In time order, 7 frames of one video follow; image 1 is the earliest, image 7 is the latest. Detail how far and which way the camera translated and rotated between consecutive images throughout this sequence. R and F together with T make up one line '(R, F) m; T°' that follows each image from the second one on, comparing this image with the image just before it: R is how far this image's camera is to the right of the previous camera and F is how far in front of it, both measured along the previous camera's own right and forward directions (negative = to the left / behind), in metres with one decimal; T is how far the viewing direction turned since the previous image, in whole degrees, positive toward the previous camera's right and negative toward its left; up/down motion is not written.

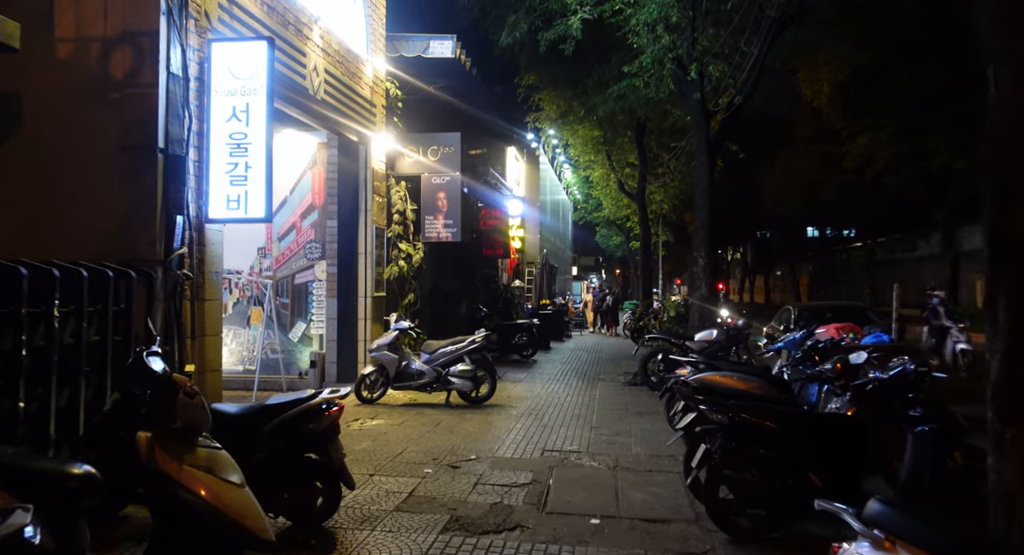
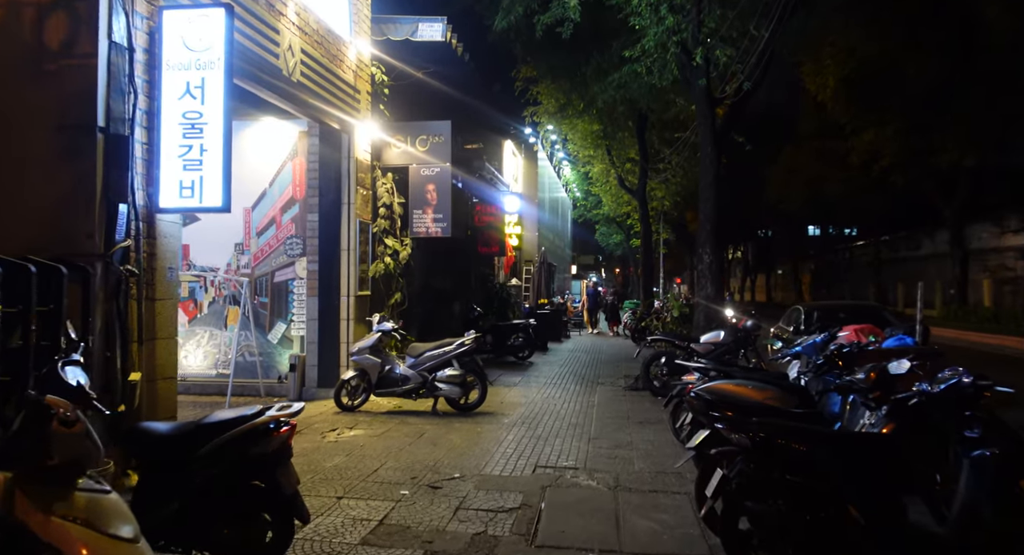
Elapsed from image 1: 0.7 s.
(+0.1, +0.8) m; 0°
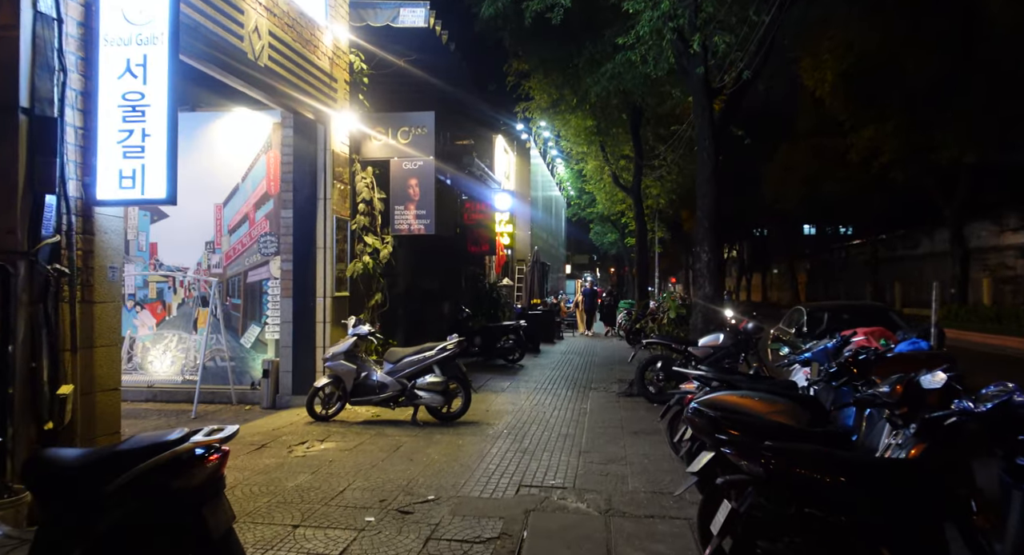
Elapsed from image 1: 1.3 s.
(+0.1, +0.6) m; 0°
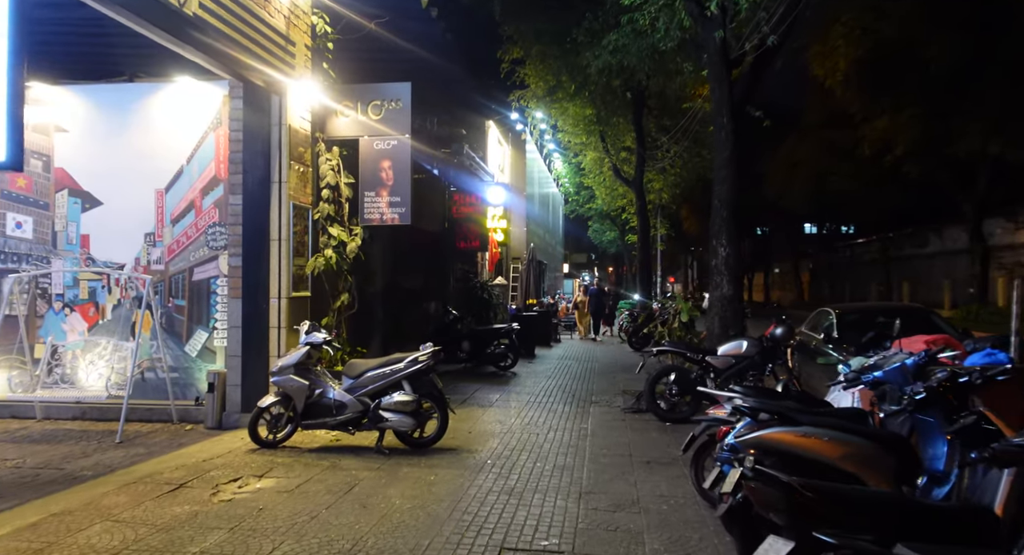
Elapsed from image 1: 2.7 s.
(+0.1, +1.5) m; 0°
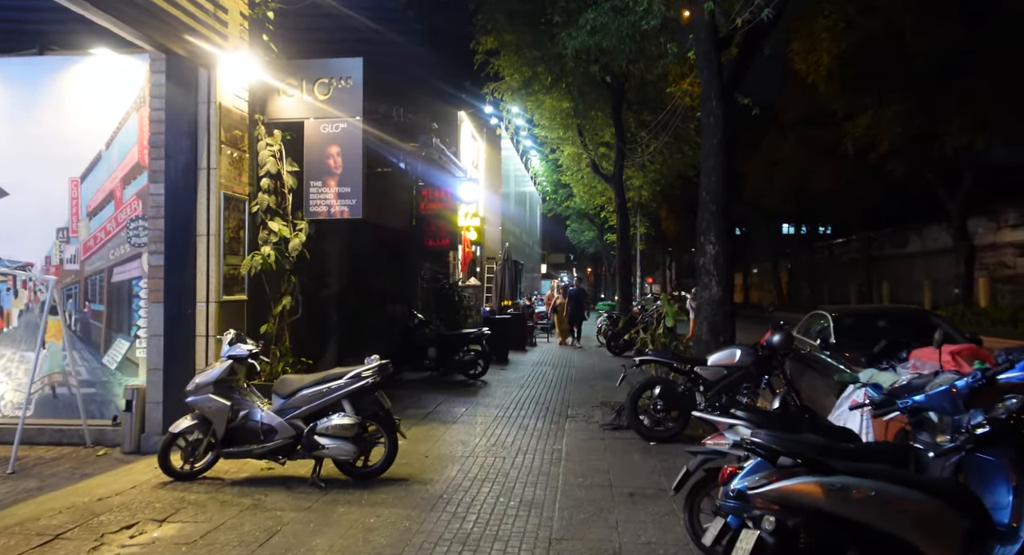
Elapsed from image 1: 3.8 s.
(+0.1, +1.1) m; +2°
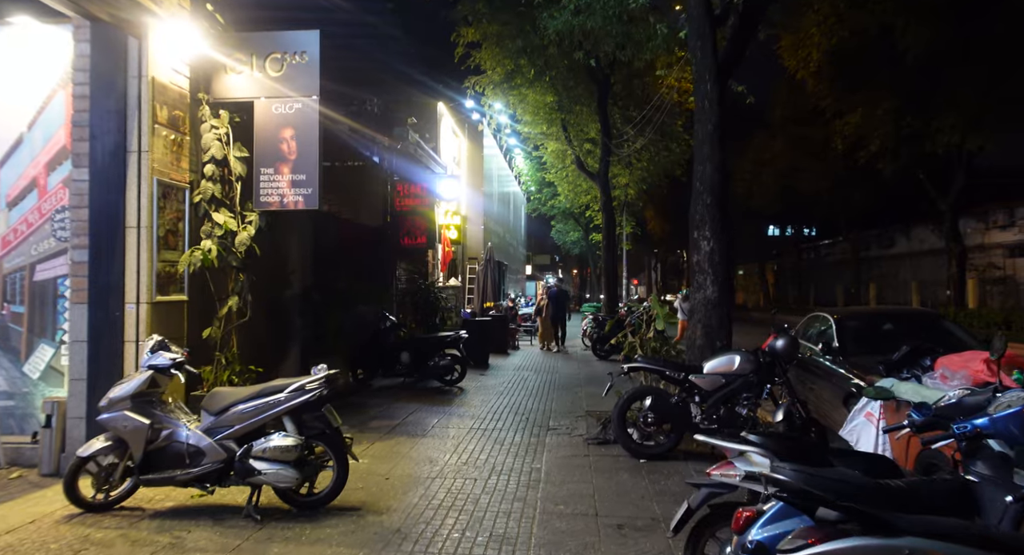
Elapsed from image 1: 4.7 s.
(+0.1, +0.8) m; +1°
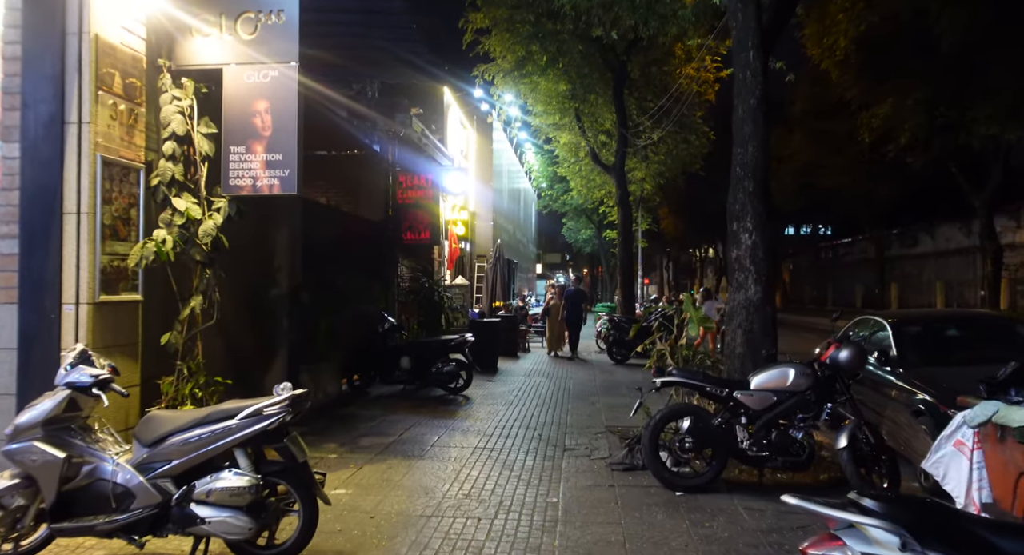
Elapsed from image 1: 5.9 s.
(0.0, +1.1) m; -1°
